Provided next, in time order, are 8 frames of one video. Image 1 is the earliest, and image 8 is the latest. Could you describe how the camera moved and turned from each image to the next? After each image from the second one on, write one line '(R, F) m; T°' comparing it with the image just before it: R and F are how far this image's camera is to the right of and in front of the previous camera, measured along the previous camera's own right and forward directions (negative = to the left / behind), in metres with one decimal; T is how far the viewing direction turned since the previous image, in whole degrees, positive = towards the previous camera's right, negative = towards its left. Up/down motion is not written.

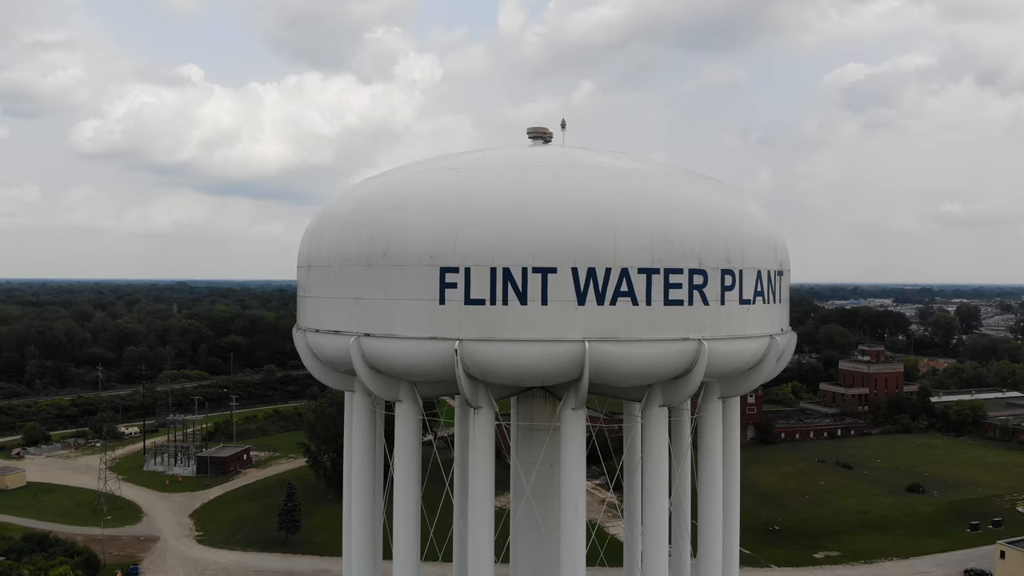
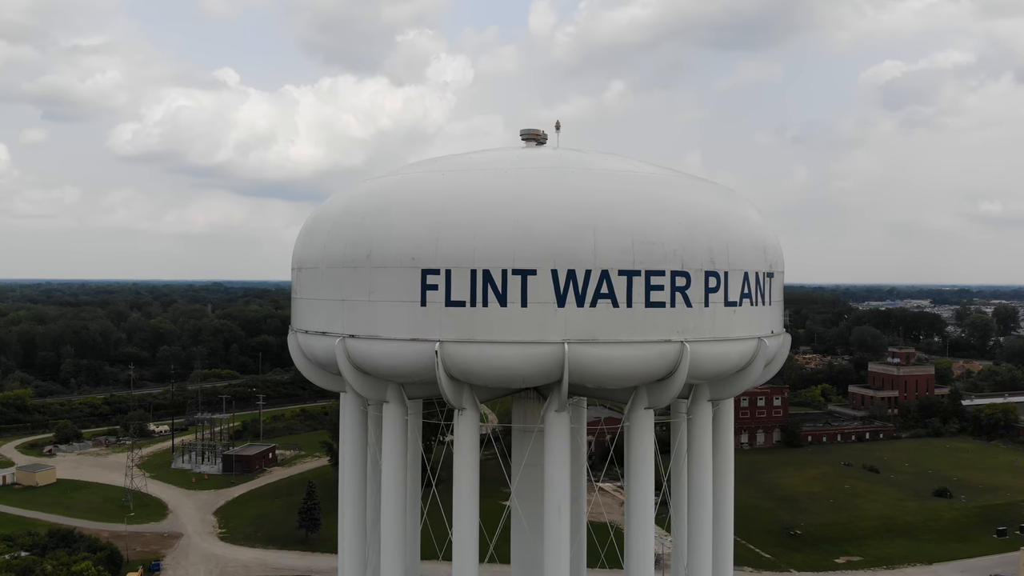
(+0.8, 0.0) m; -3°
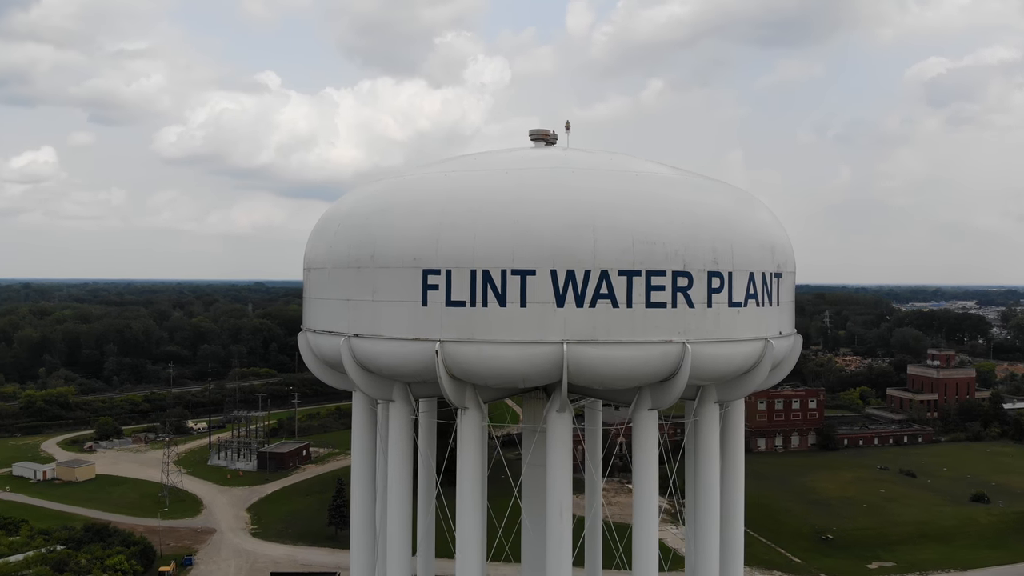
(+0.6, 0.0) m; -3°
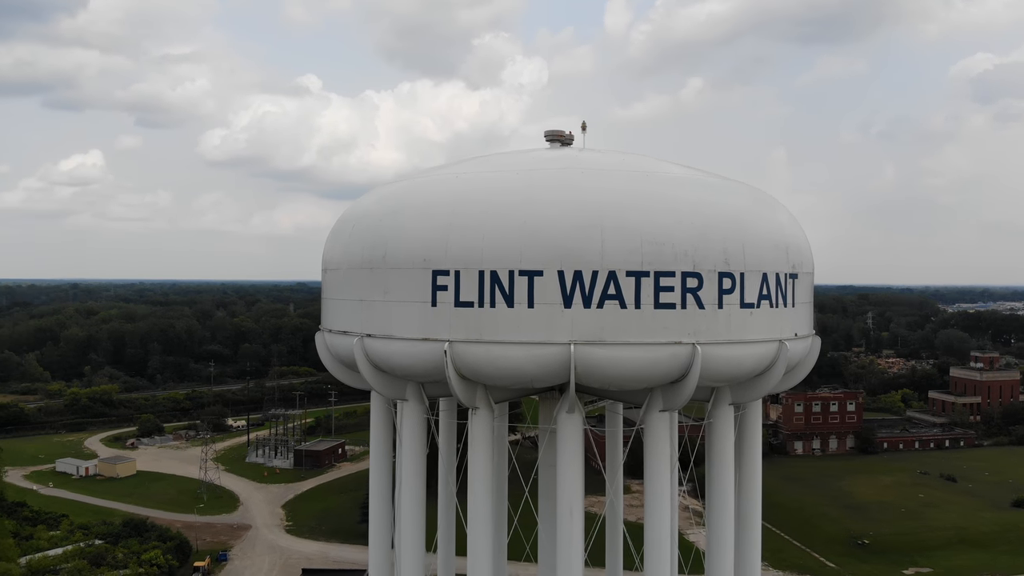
(+0.5, 0.0) m; -3°
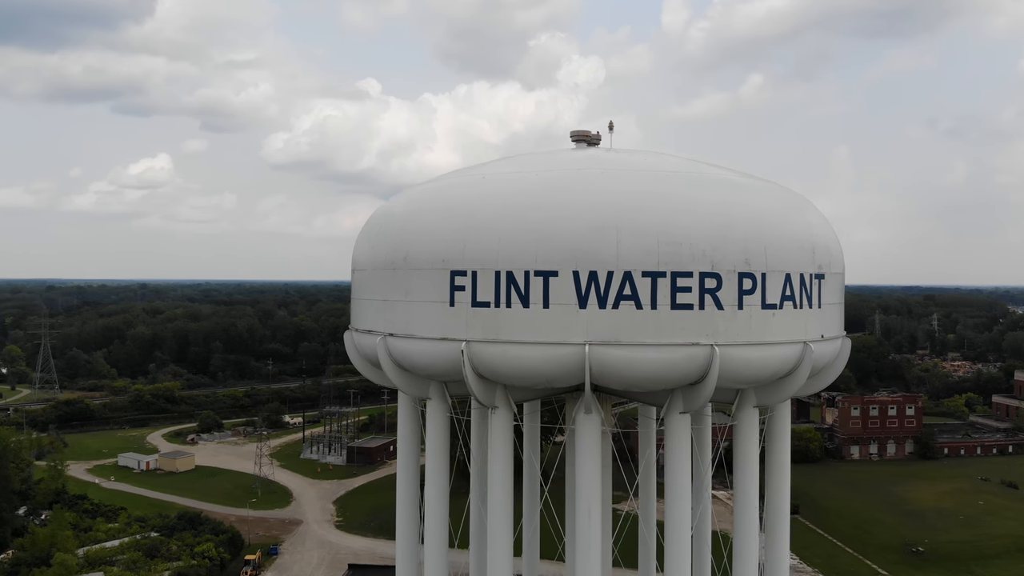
(+0.6, 0.0) m; -4°
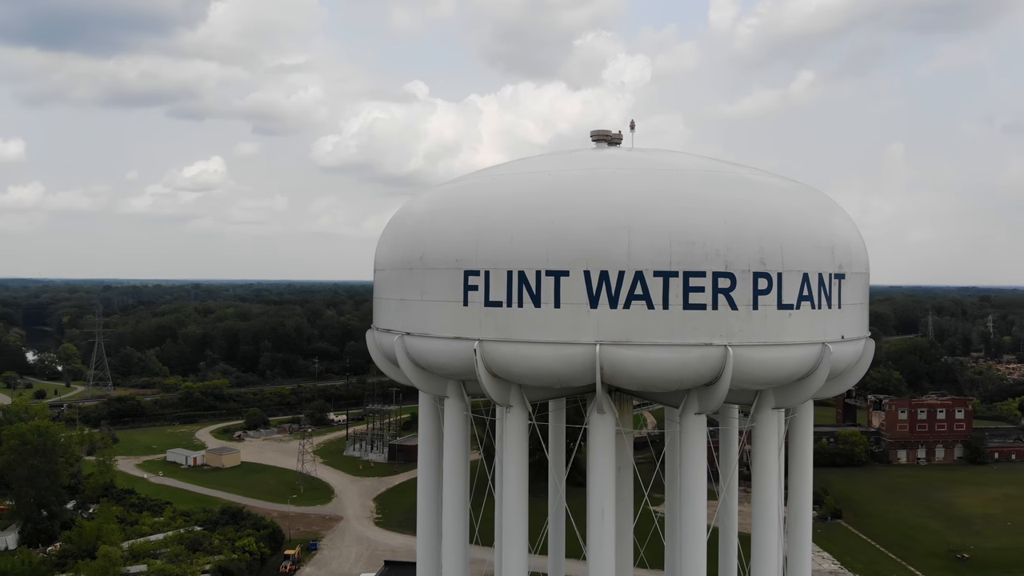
(+0.5, 0.0) m; -3°
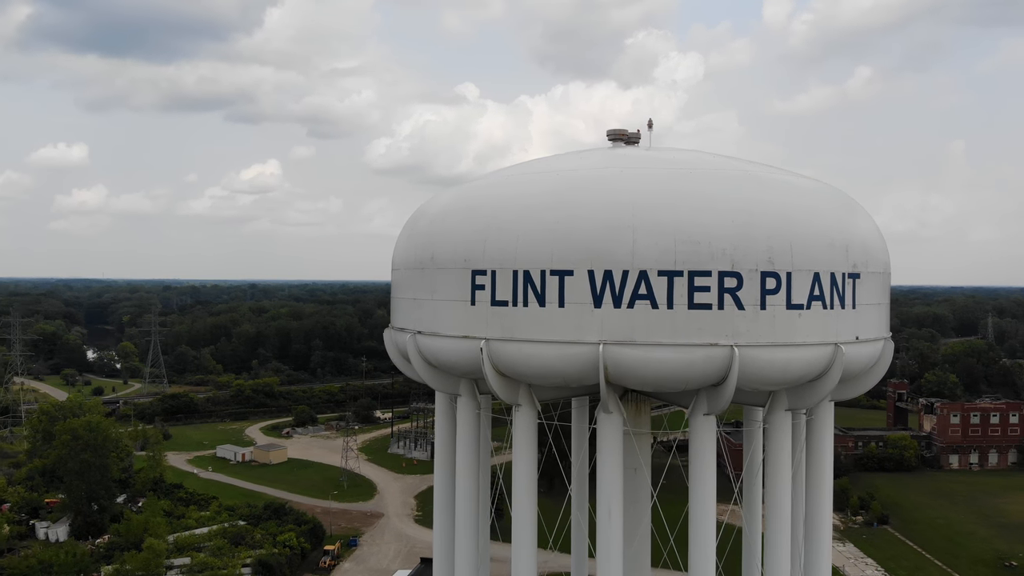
(+0.7, 0.0) m; -4°
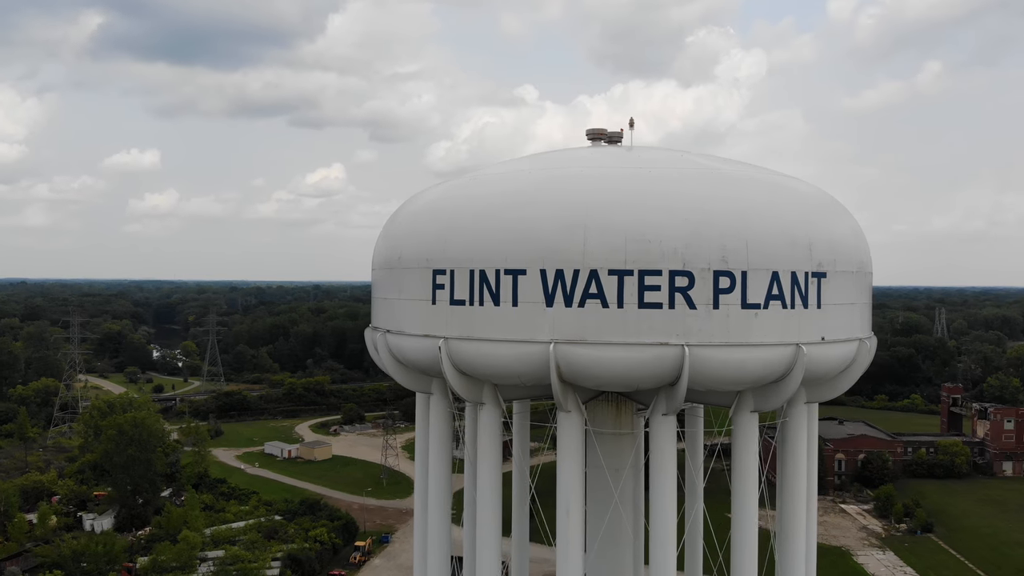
(+1.7, -0.1) m; -5°
